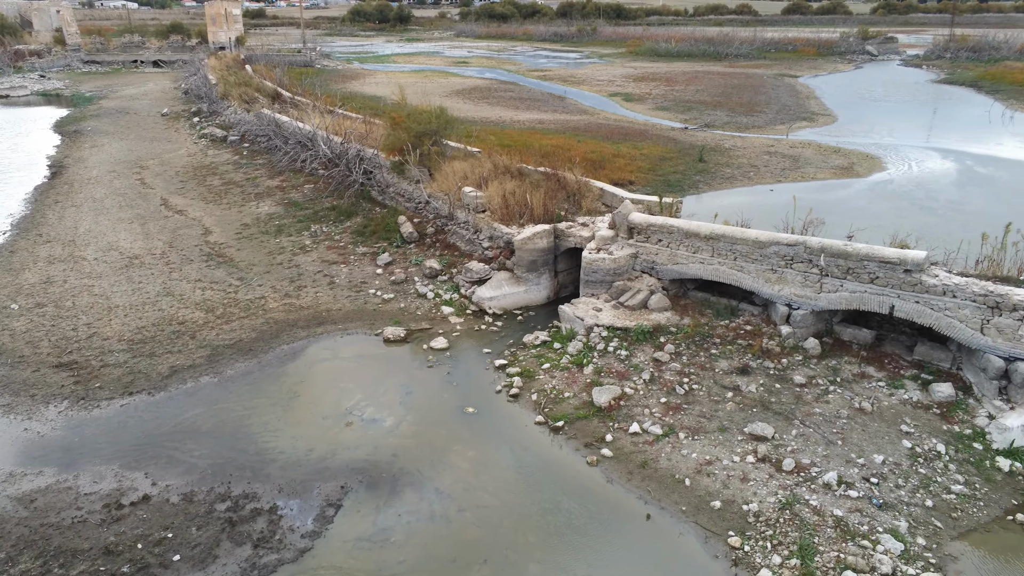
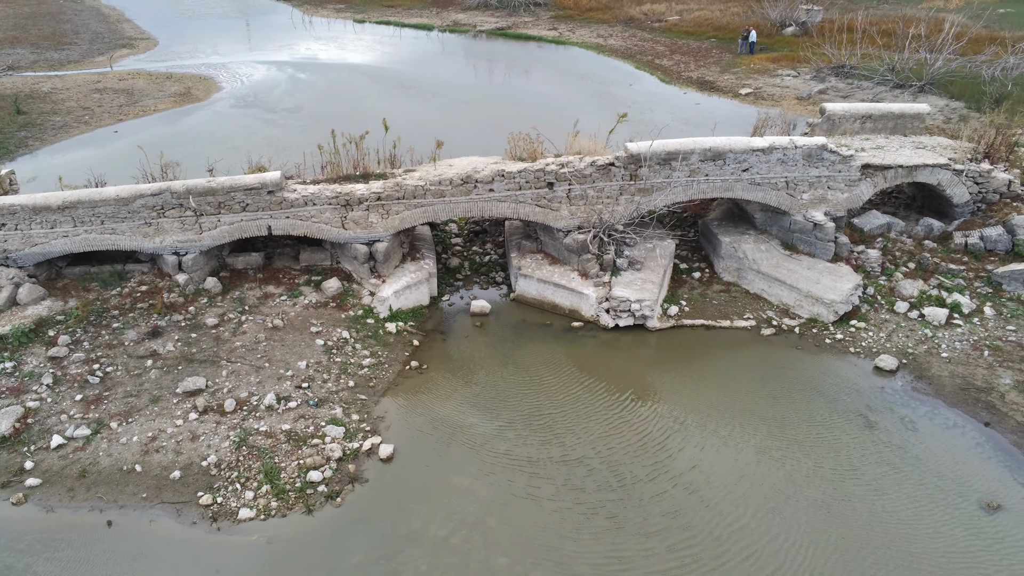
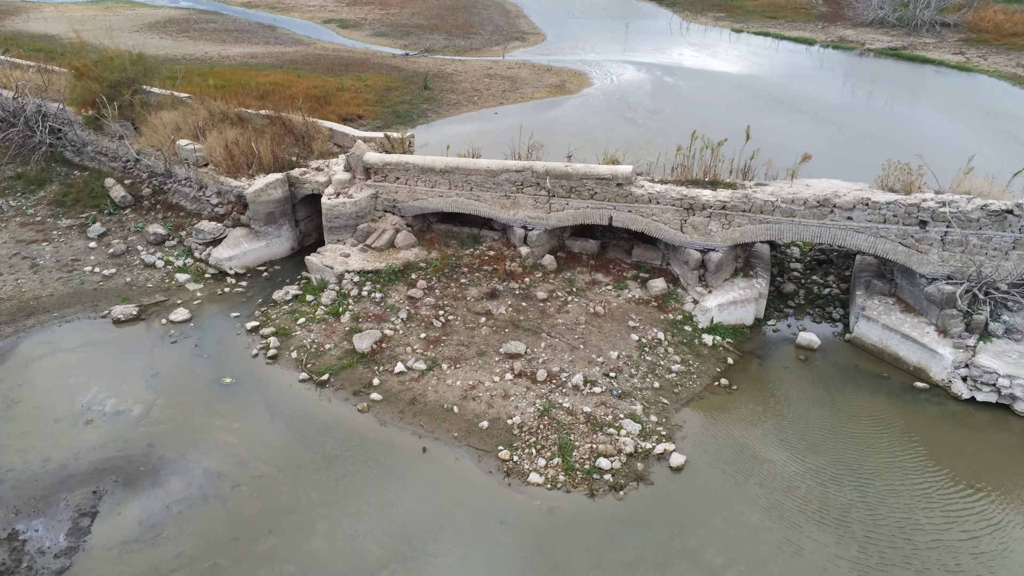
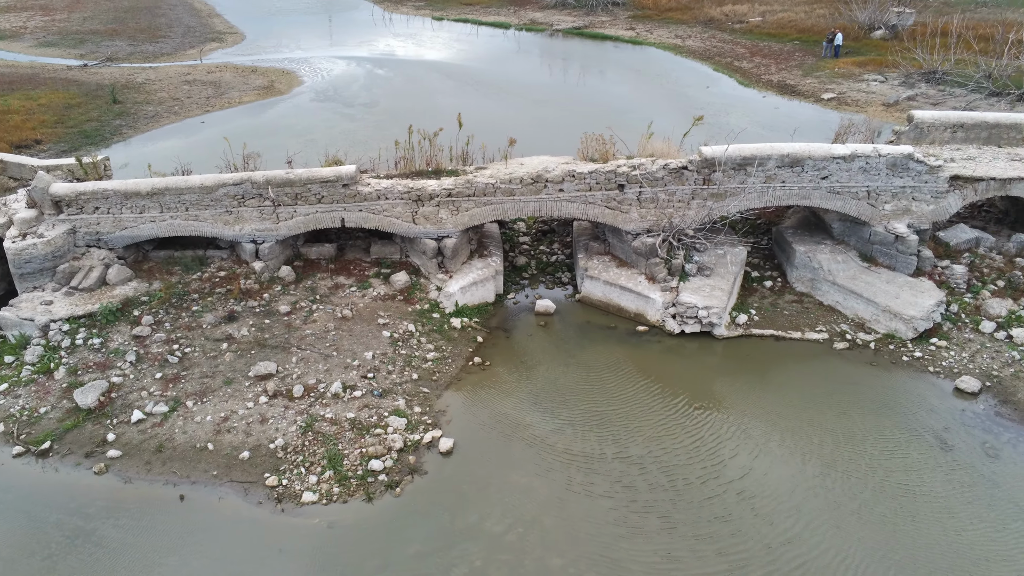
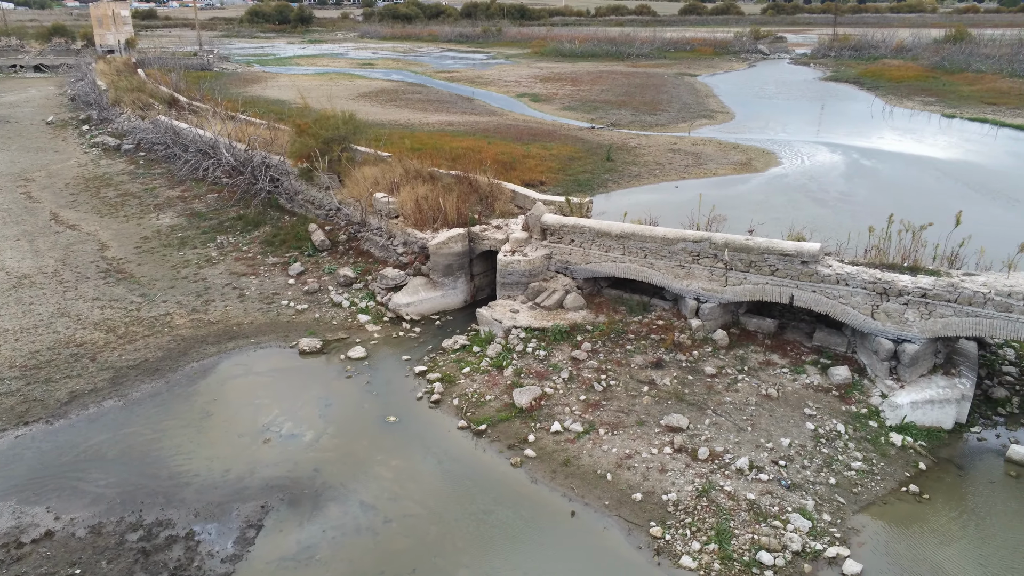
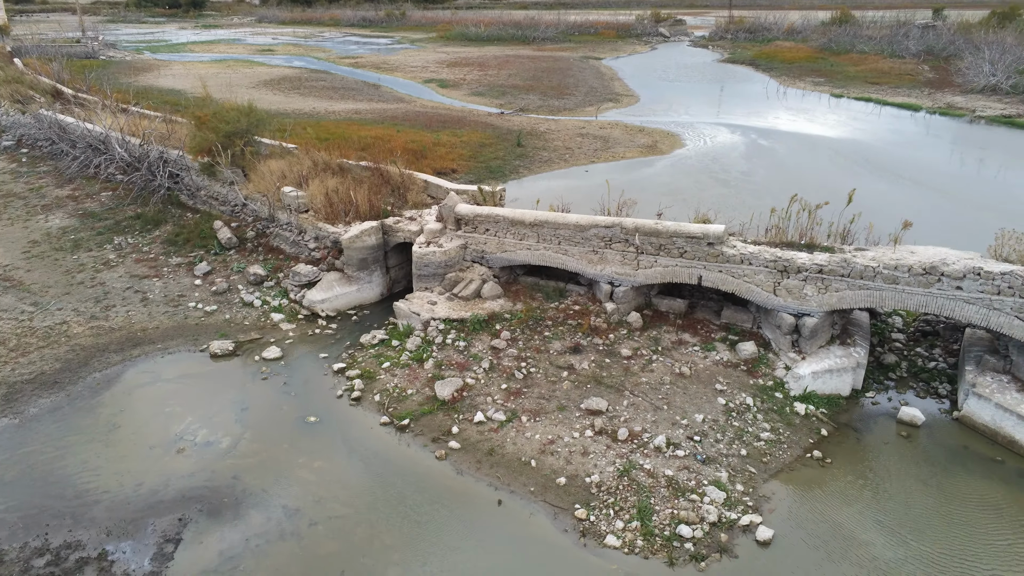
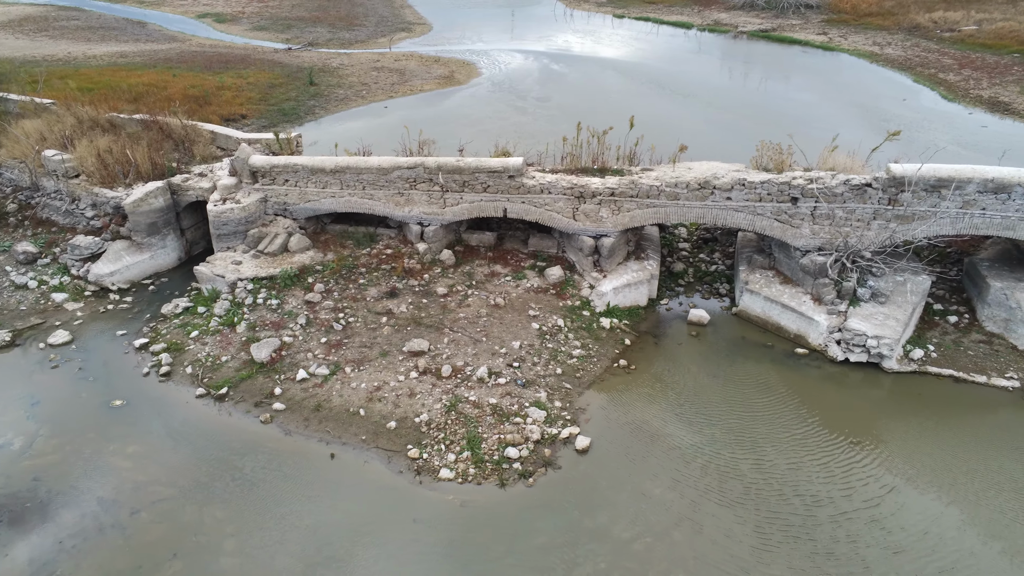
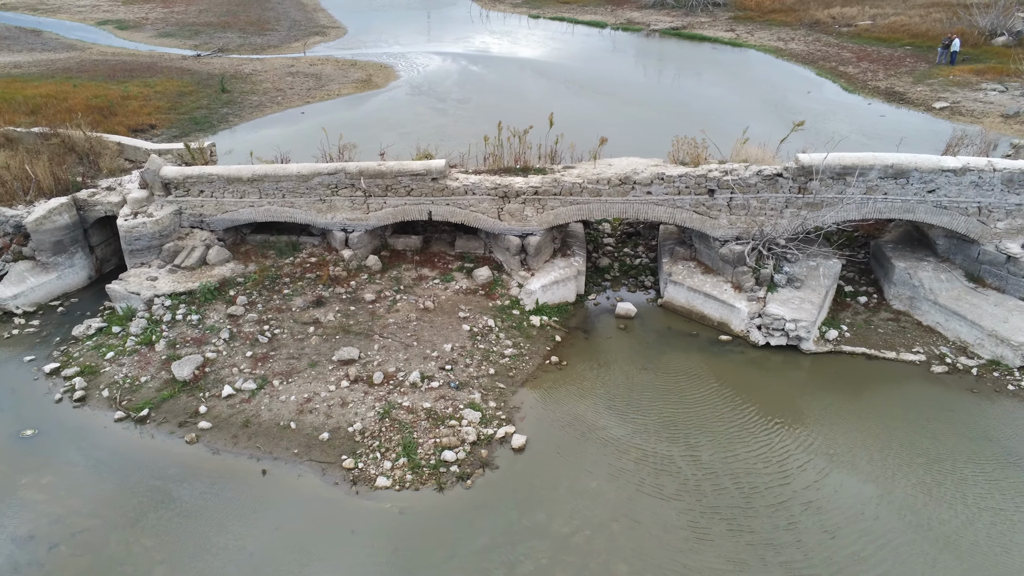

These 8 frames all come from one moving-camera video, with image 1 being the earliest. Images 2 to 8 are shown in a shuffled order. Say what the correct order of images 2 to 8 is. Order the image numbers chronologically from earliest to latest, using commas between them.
5, 6, 3, 7, 8, 4, 2
